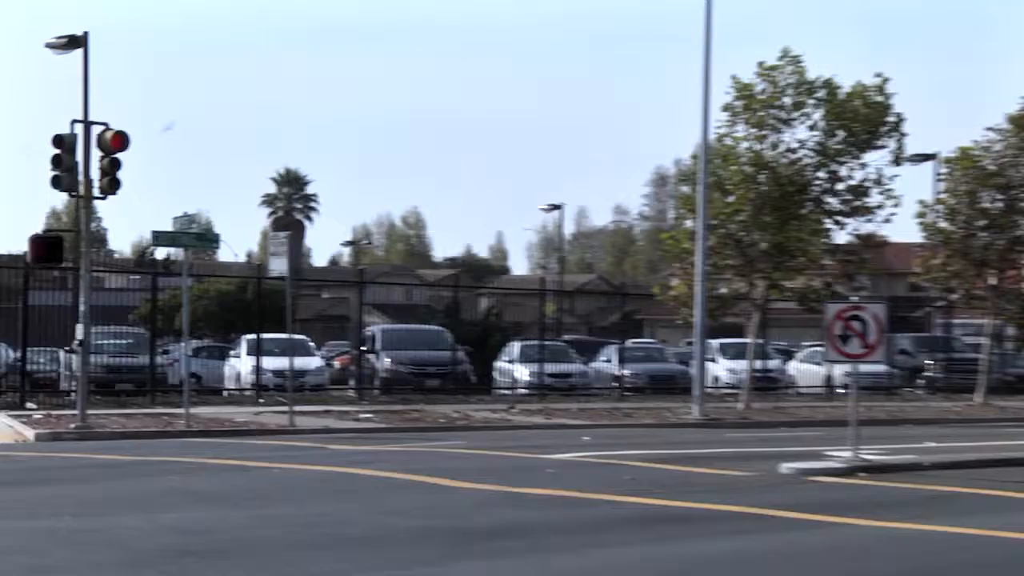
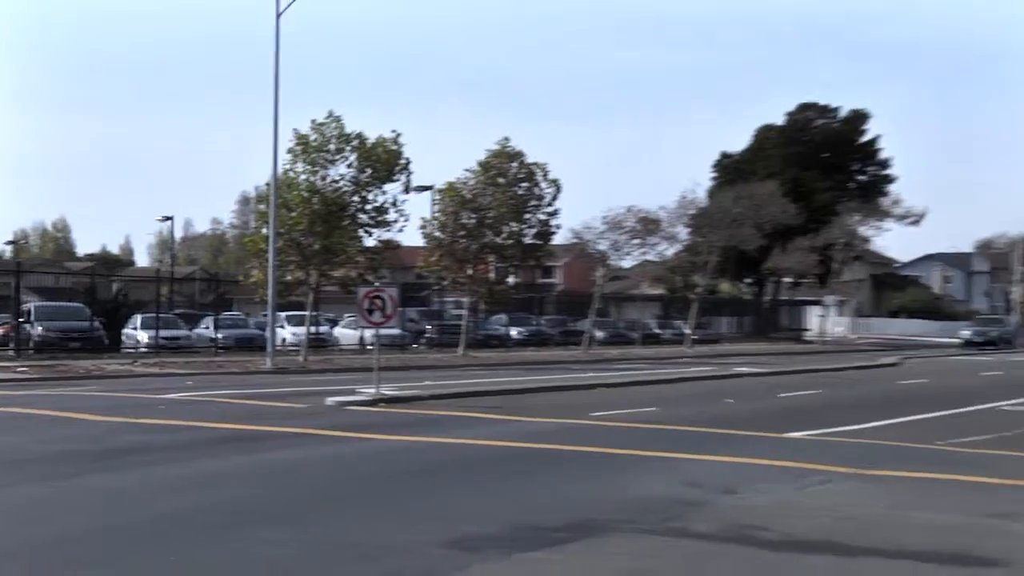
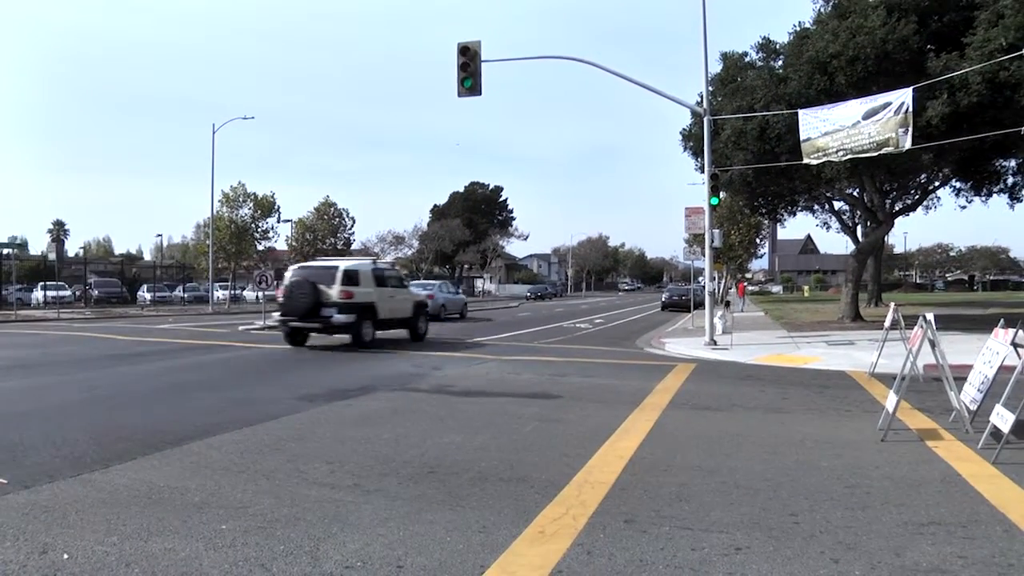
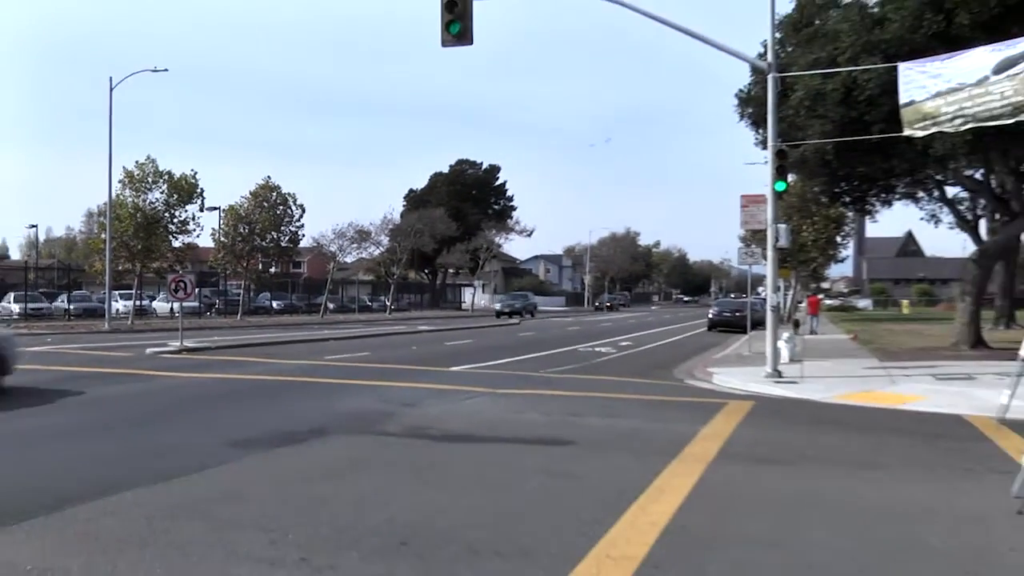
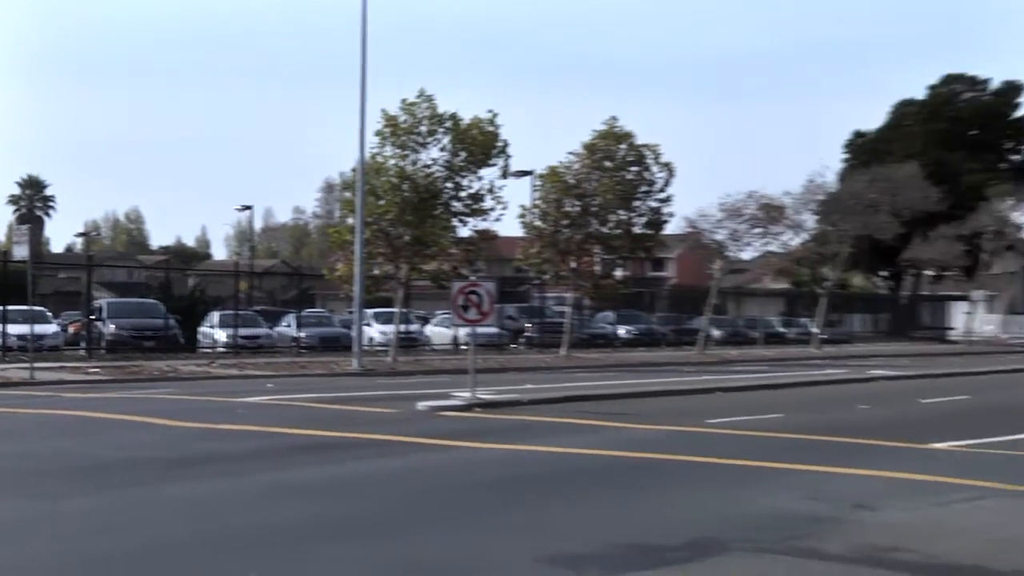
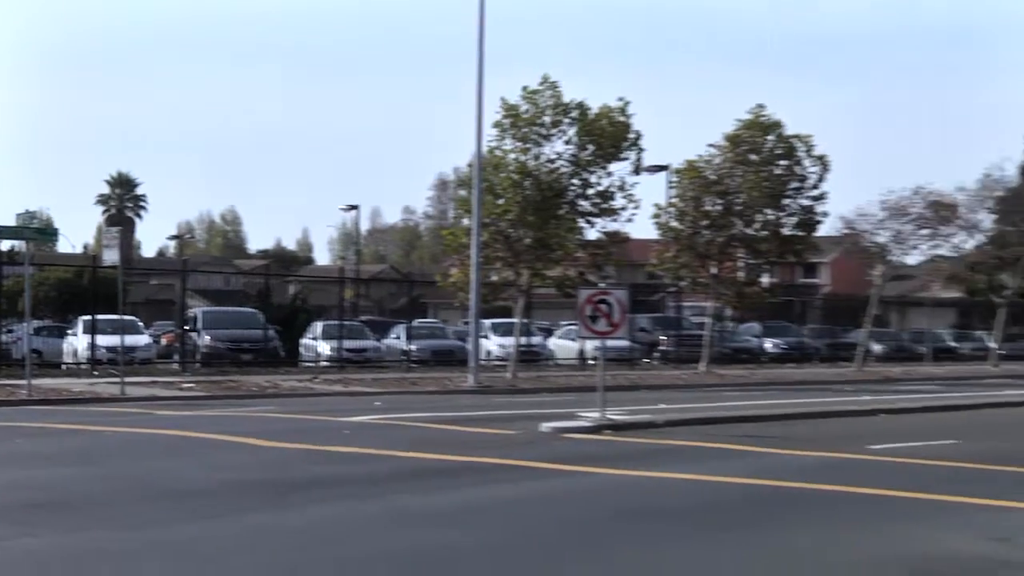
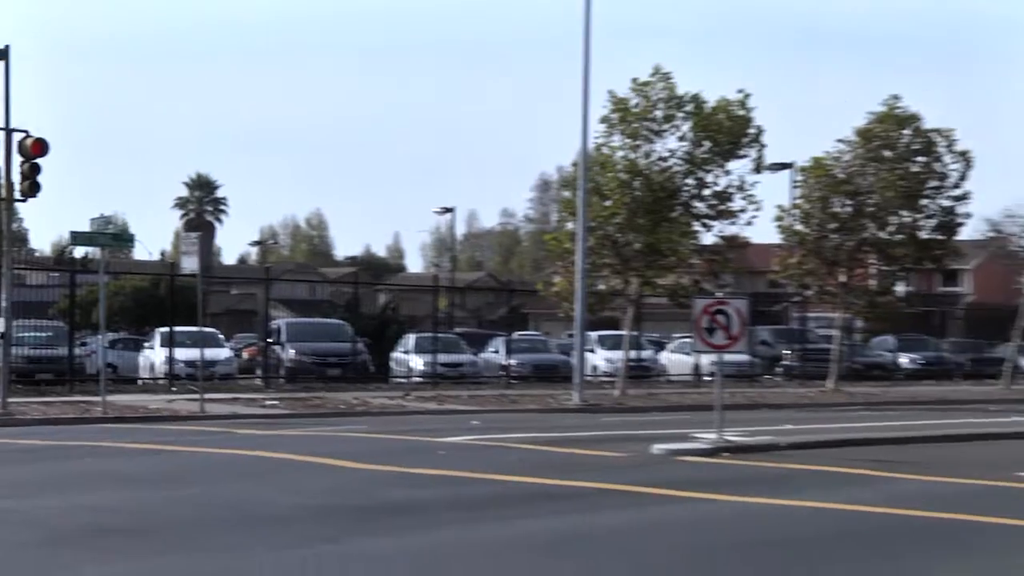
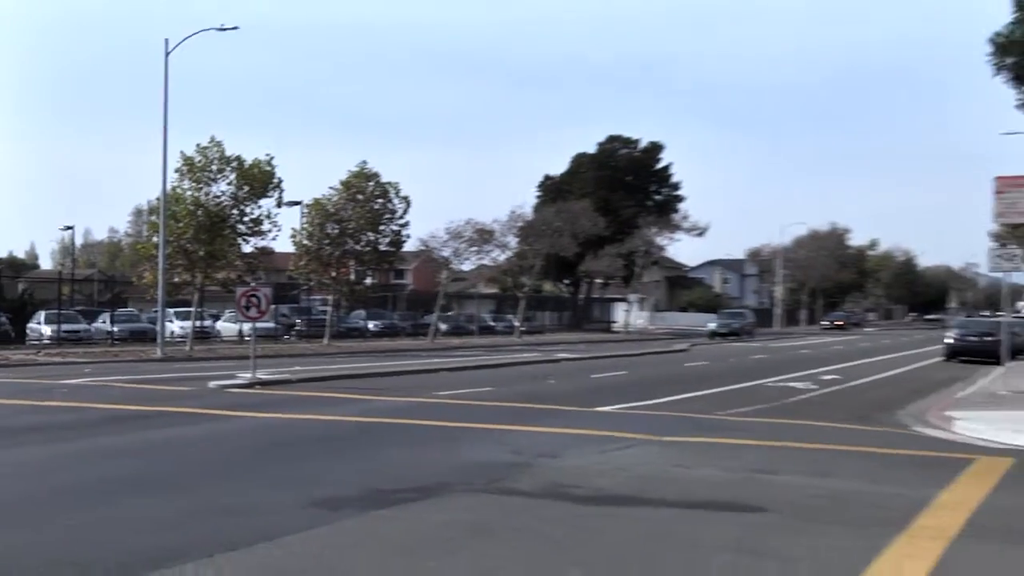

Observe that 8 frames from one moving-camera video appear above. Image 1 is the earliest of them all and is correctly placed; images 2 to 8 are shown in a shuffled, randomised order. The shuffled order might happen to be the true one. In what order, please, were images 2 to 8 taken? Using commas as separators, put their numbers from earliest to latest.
7, 6, 5, 2, 8, 4, 3
